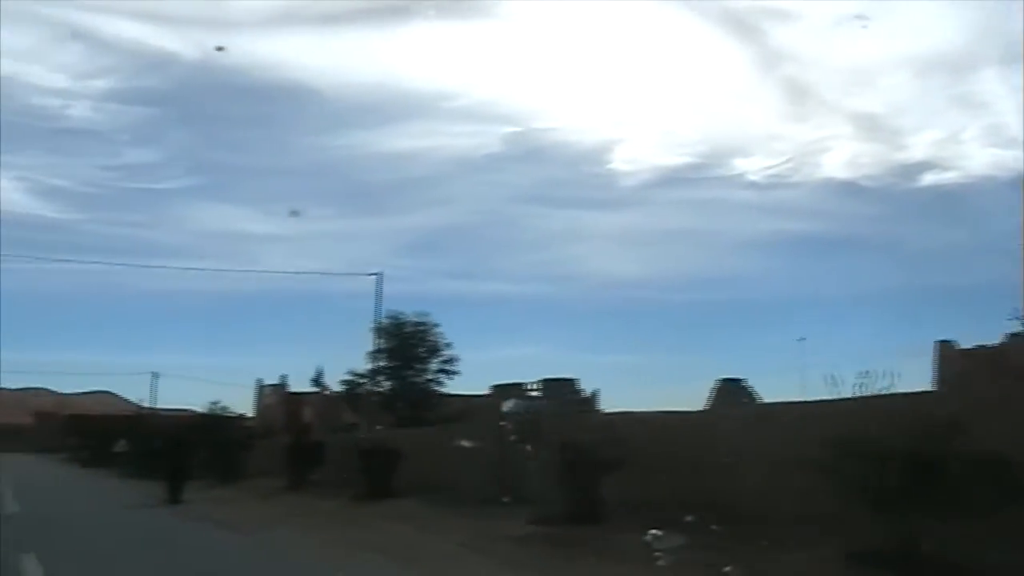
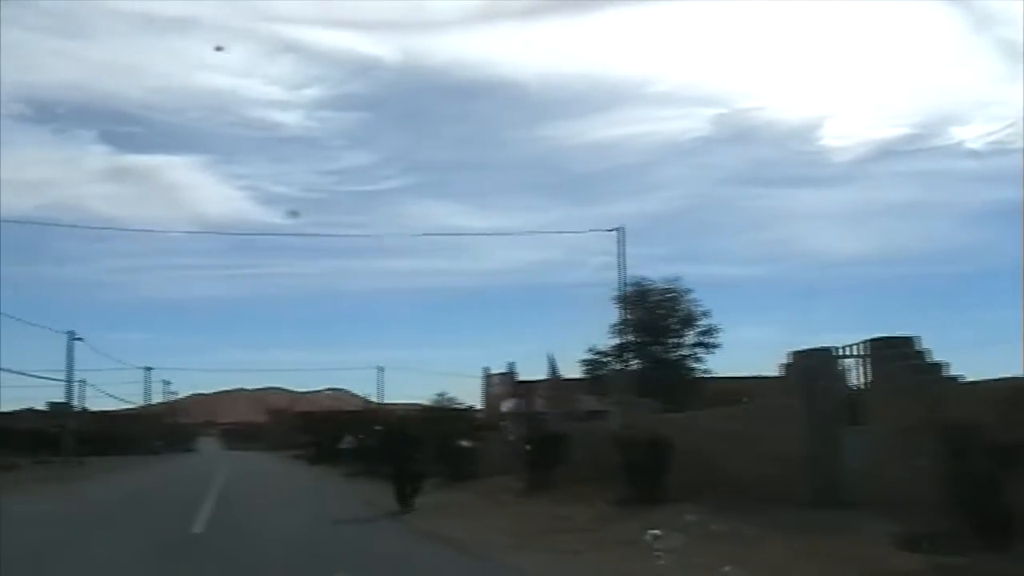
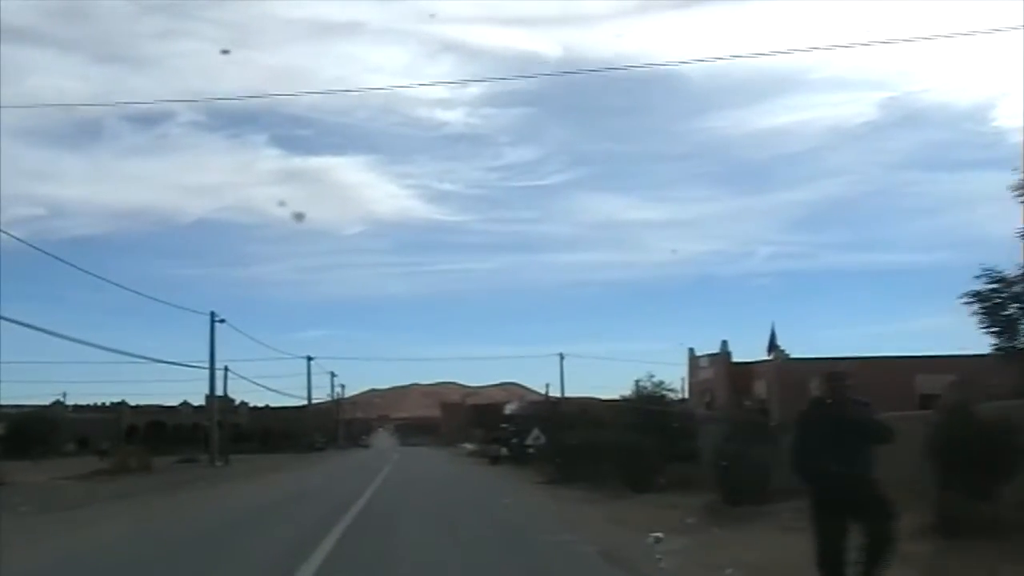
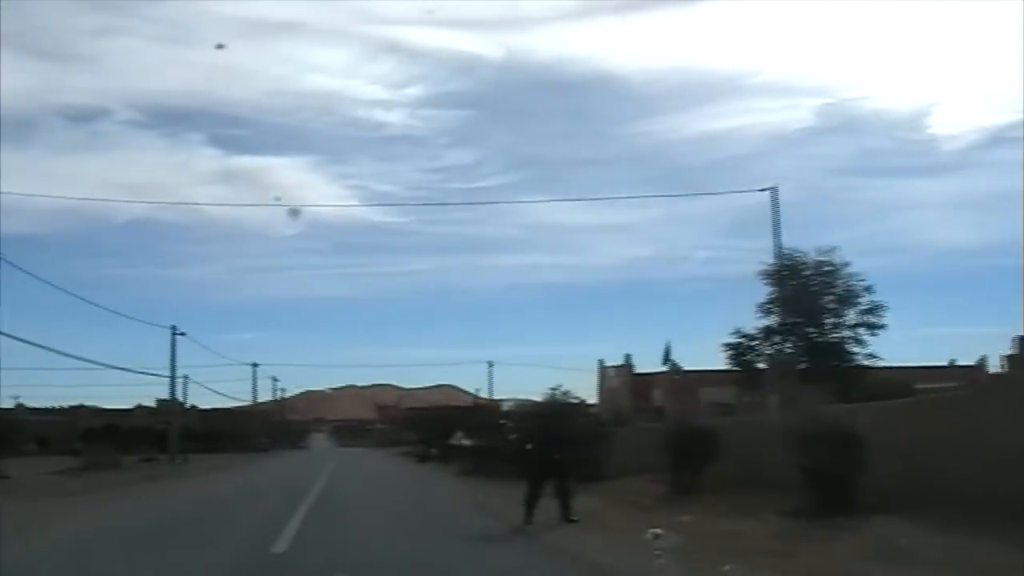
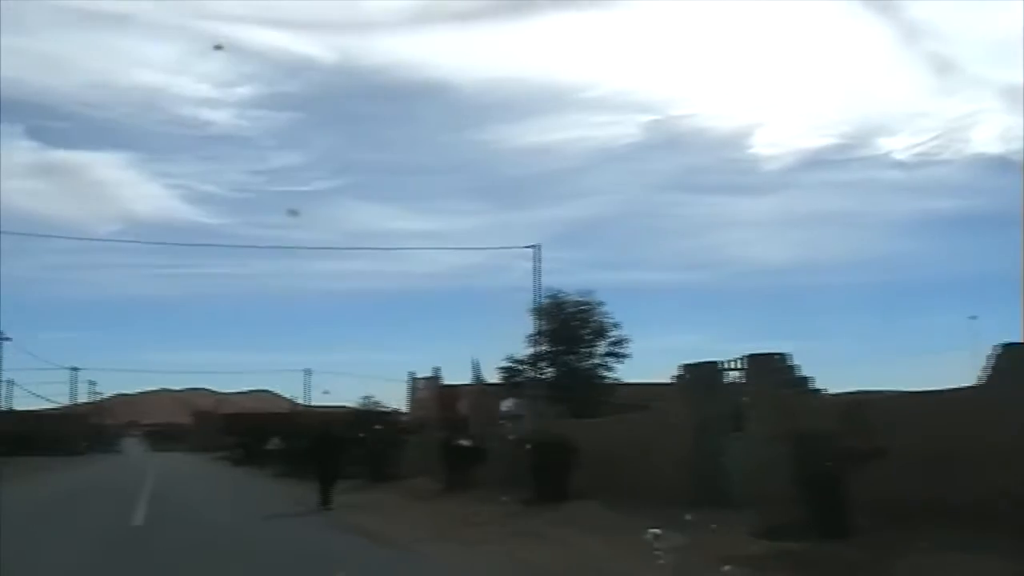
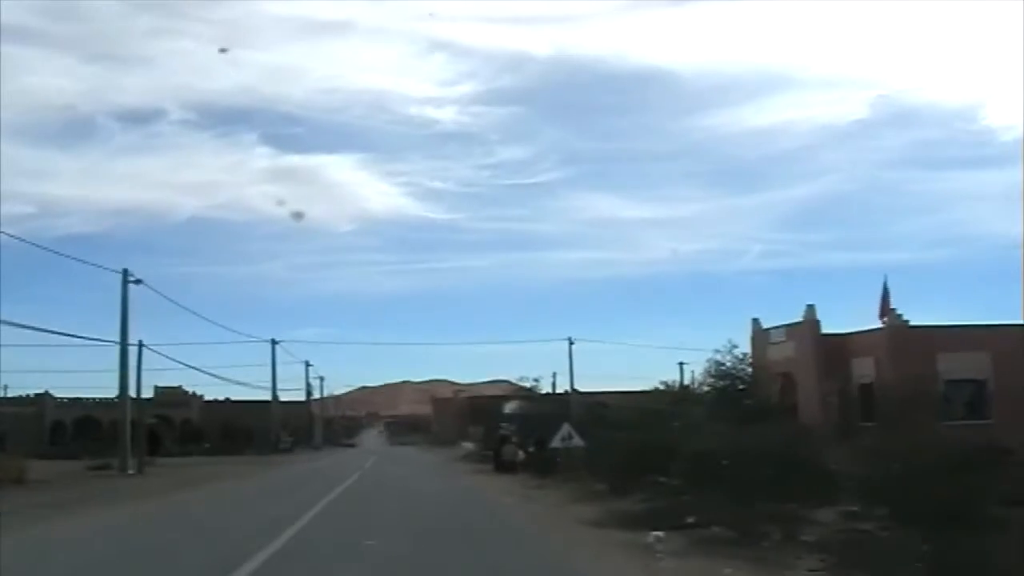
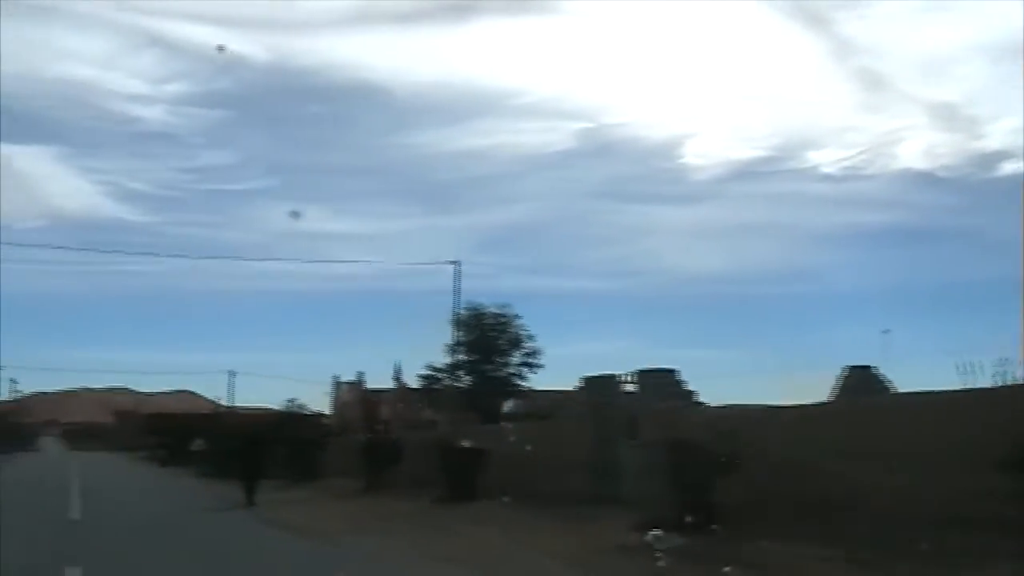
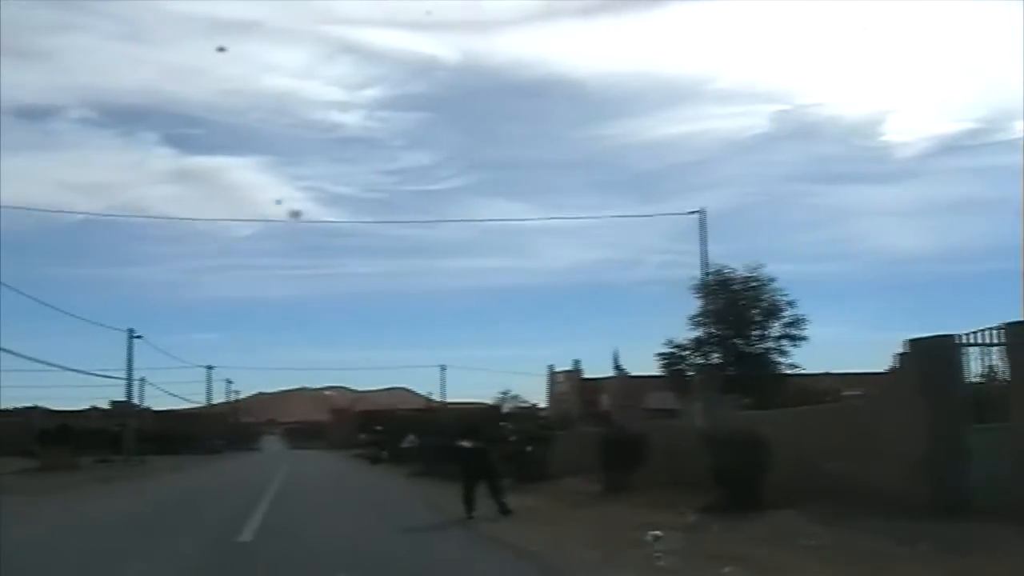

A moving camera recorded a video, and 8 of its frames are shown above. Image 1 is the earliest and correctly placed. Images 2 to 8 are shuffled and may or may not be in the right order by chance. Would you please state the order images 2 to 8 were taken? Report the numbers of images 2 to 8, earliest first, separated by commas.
7, 5, 2, 8, 4, 3, 6
